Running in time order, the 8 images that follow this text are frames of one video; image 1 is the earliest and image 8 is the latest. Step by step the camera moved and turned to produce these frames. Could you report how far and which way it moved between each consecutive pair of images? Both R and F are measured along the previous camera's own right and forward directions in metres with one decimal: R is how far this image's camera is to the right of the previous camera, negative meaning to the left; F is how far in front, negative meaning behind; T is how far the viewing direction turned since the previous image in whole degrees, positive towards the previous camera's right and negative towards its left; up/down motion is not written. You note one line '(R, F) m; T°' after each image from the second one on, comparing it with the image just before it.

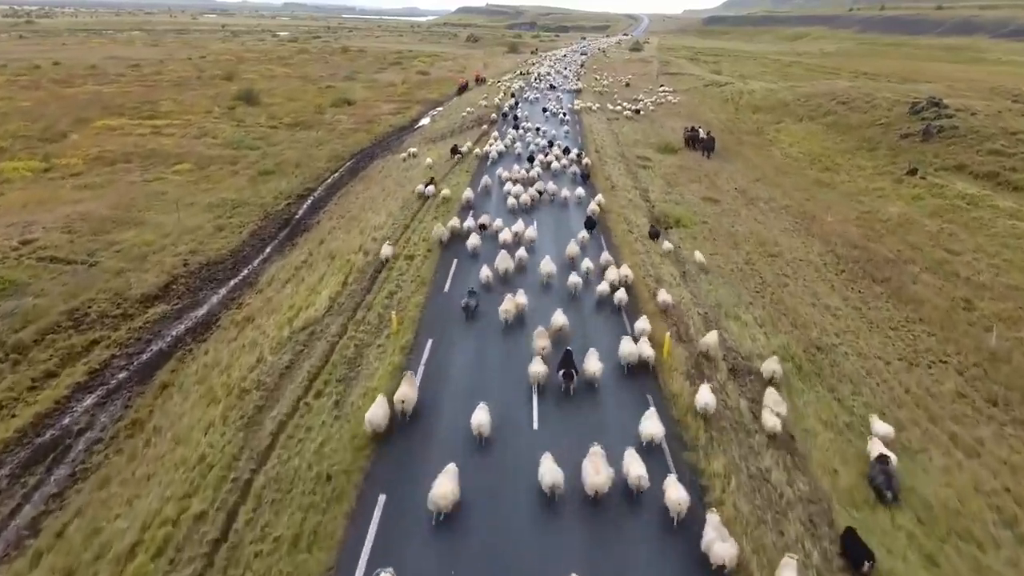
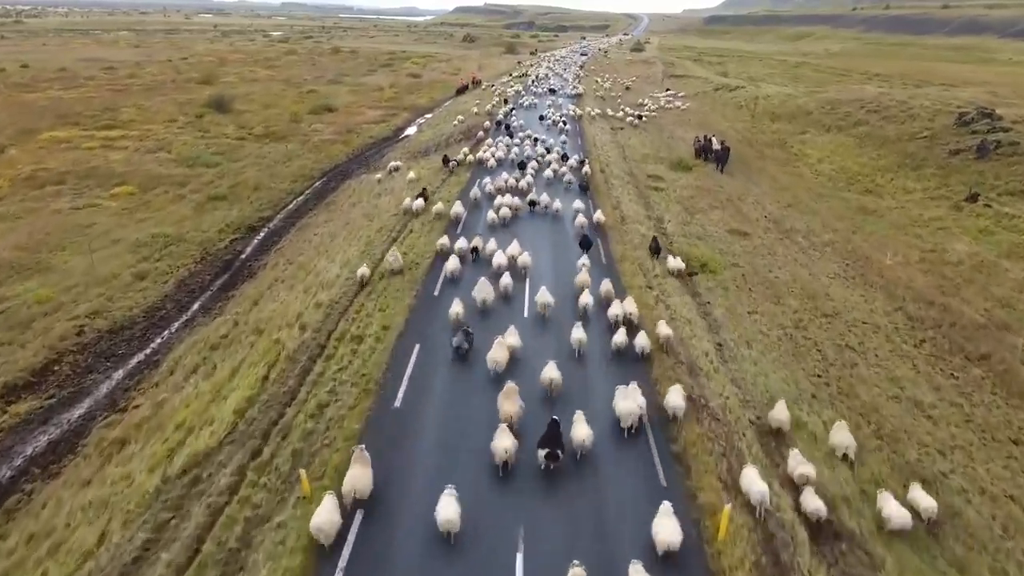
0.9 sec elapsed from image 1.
(+0.5, +5.9) m; 0°
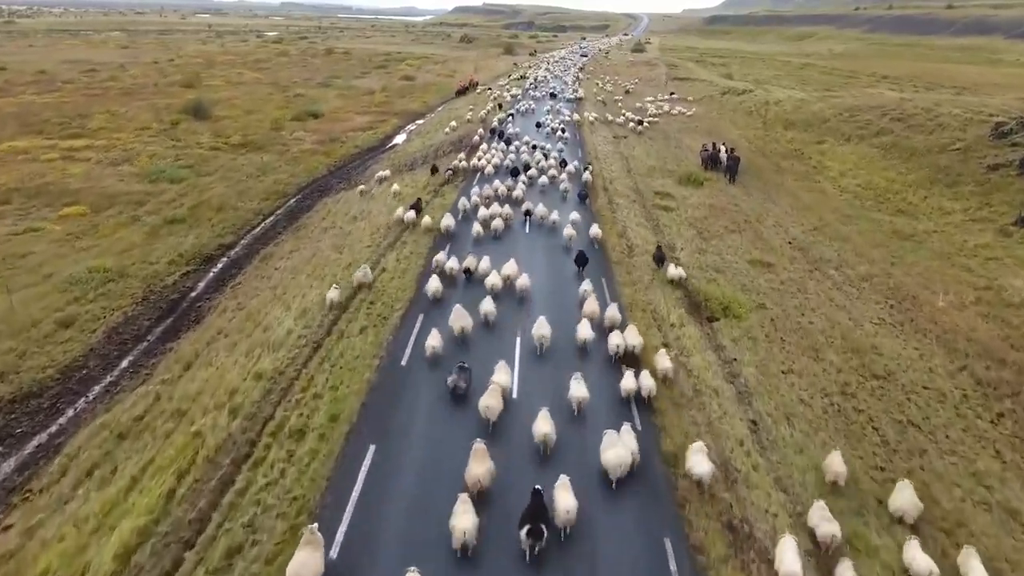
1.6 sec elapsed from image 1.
(+0.3, +3.7) m; 0°
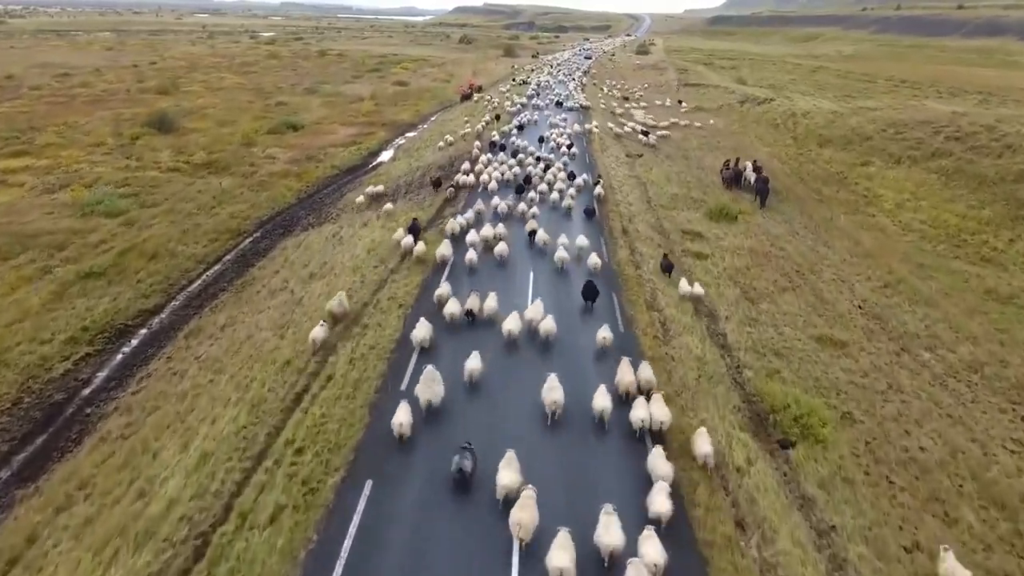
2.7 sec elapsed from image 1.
(+0.1, +6.1) m; 0°
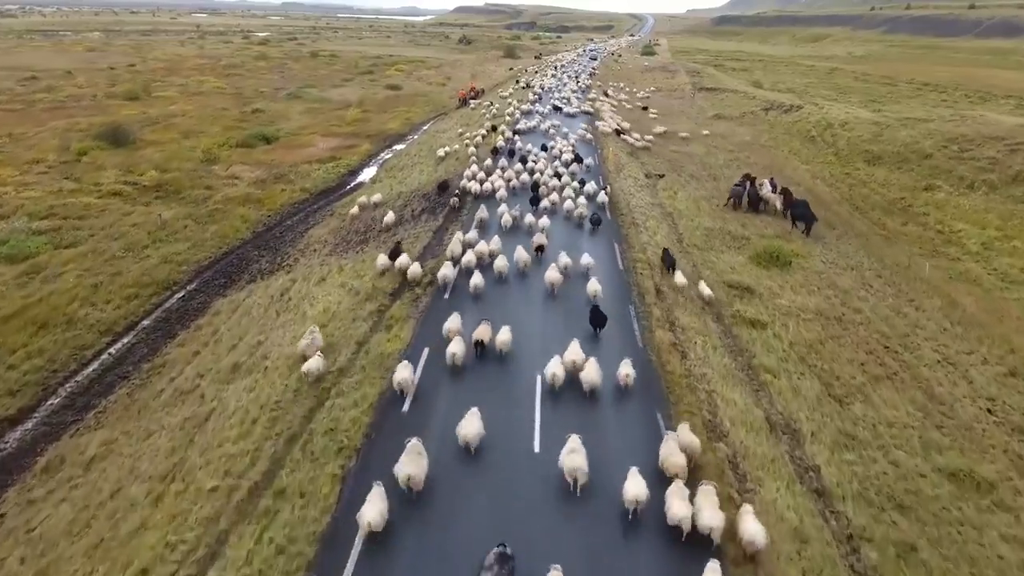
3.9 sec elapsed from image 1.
(0.0, +6.5) m; 0°
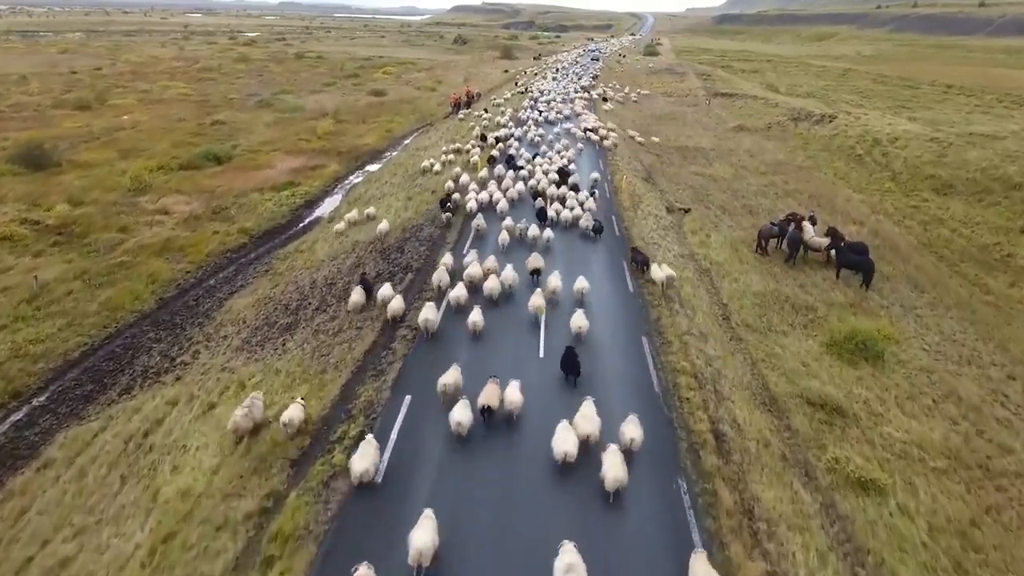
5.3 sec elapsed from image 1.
(+0.4, +7.5) m; 0°
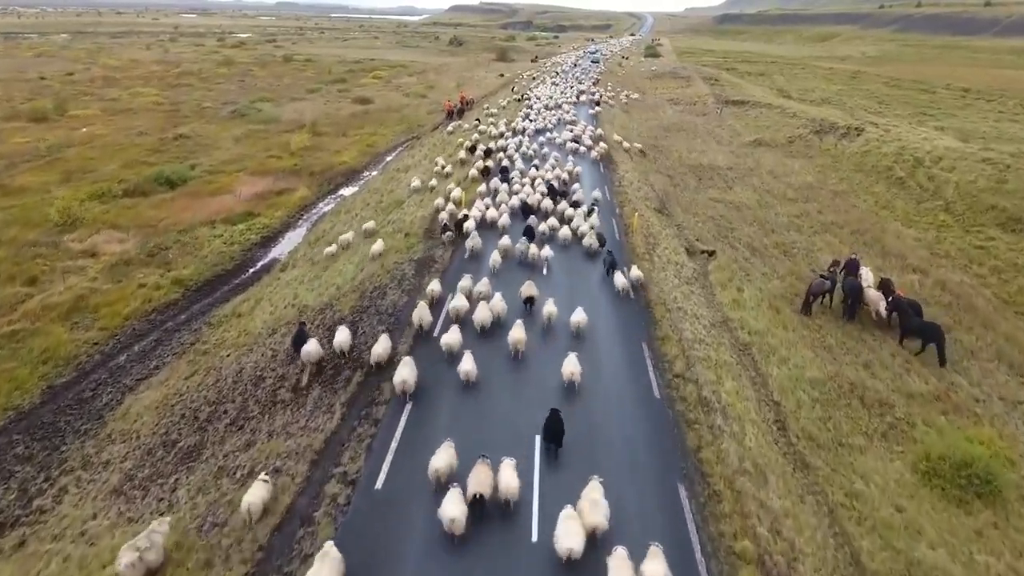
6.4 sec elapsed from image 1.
(+0.4, +5.2) m; 0°
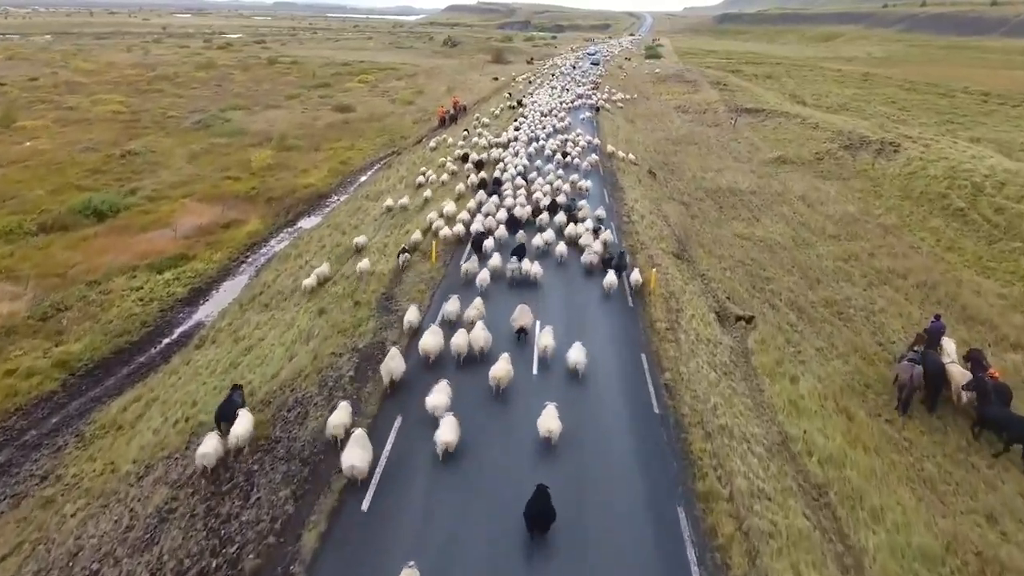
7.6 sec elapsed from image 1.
(+0.5, +5.8) m; 0°
